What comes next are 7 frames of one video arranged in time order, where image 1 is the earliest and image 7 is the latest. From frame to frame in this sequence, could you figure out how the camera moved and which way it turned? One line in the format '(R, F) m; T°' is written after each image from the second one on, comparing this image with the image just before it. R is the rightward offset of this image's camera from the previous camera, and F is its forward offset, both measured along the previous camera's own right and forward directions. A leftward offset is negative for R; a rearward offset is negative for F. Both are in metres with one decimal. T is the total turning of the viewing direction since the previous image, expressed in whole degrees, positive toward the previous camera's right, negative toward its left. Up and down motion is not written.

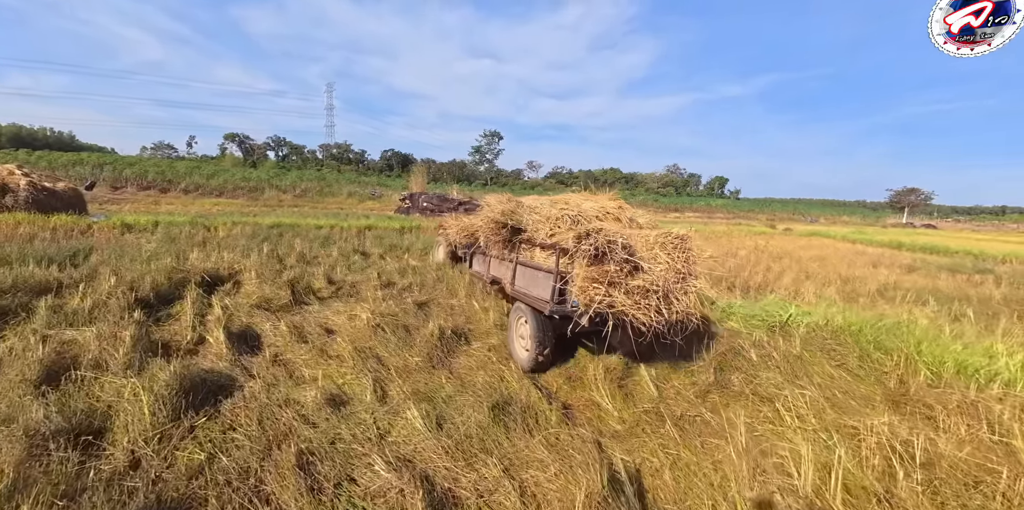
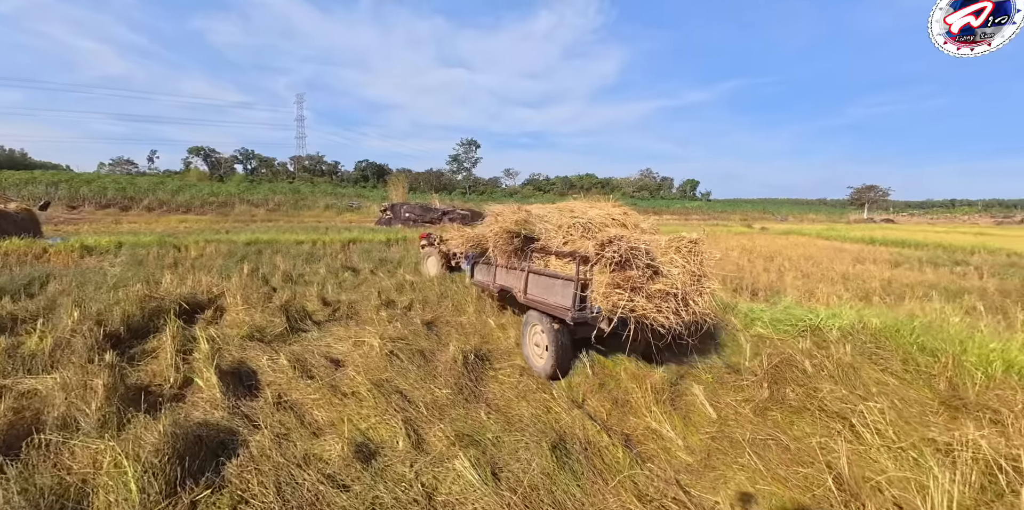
(-0.4, +0.3) m; +3°
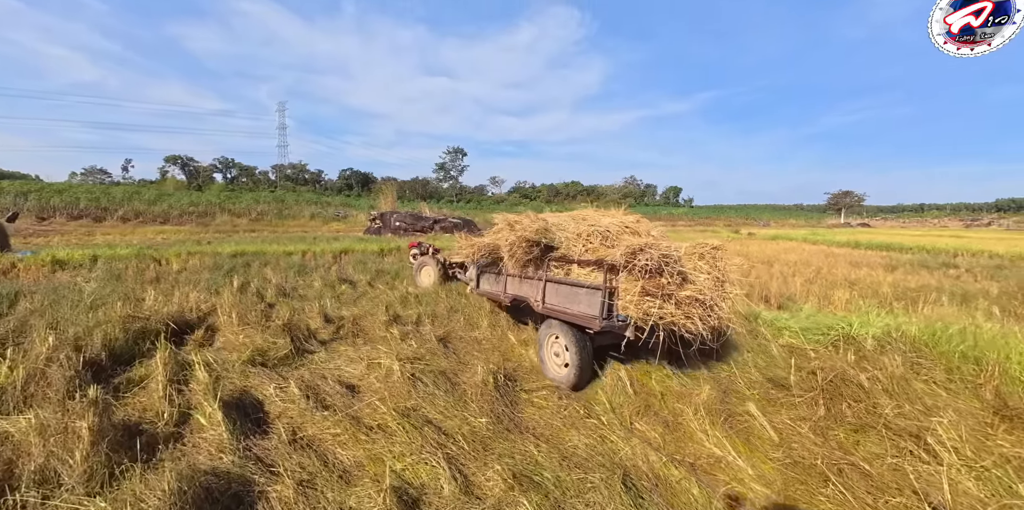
(-0.4, +0.3) m; +2°
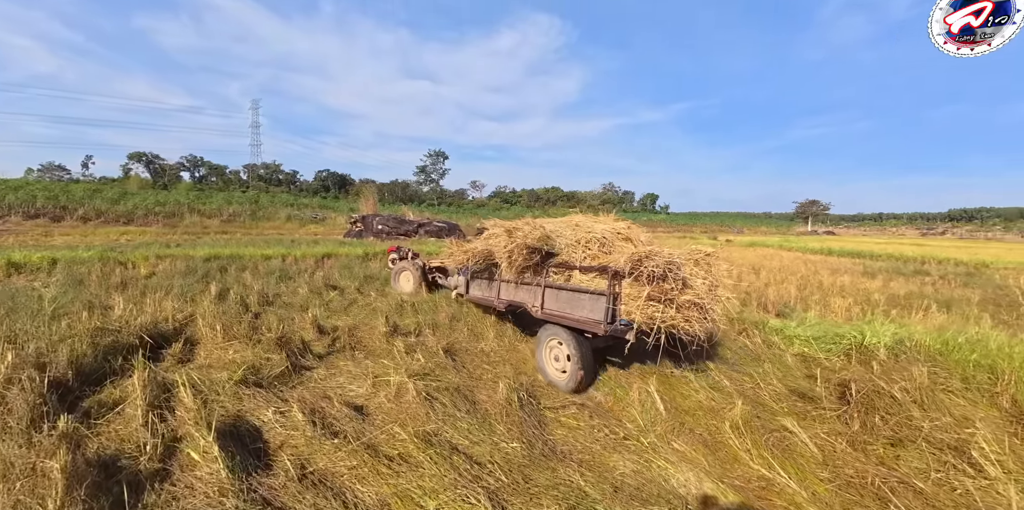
(-0.3, +0.2) m; +3°
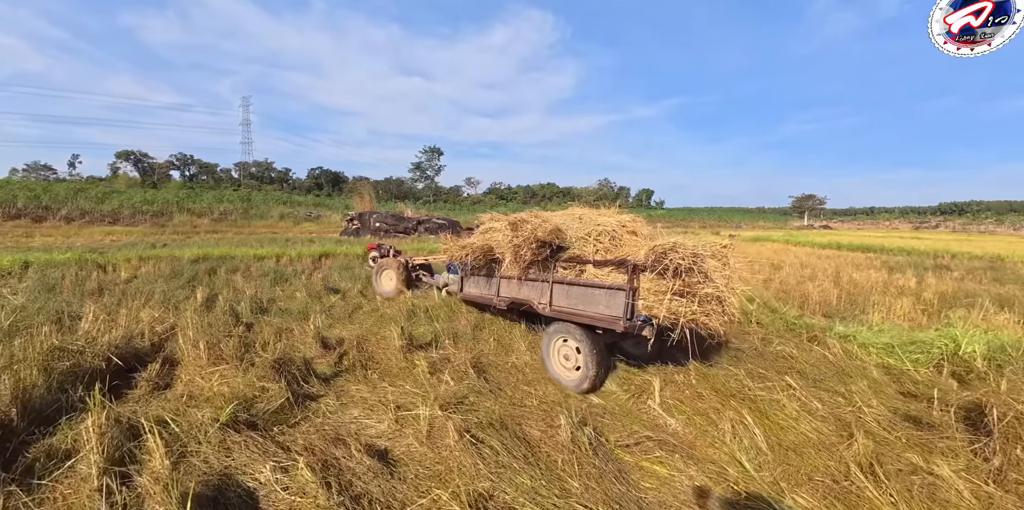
(-0.4, +0.6) m; +1°
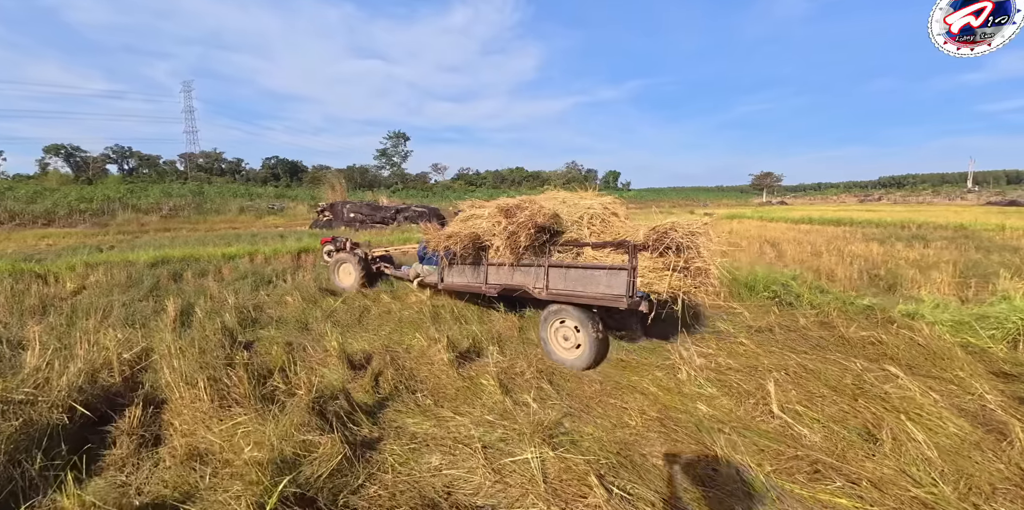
(-0.7, +0.6) m; +4°
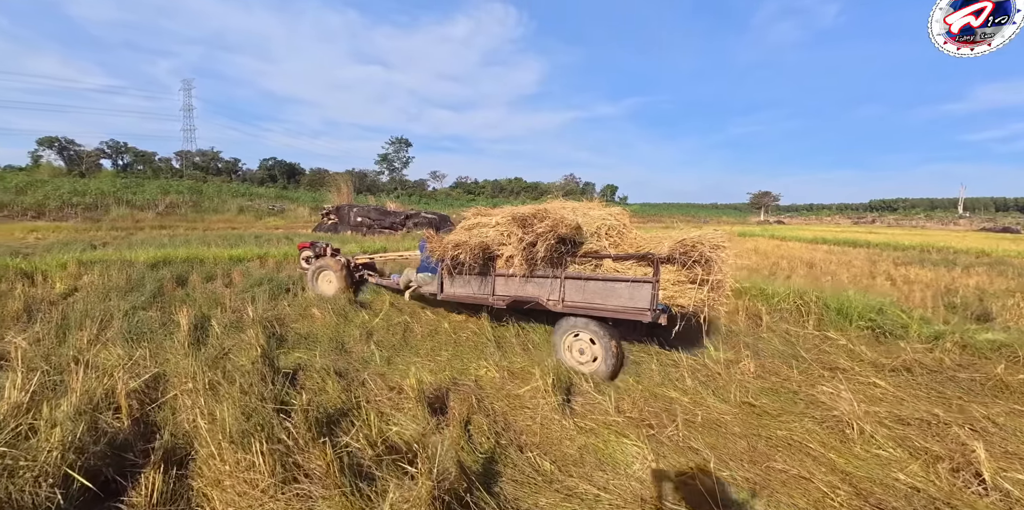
(-0.8, +0.6) m; +1°
